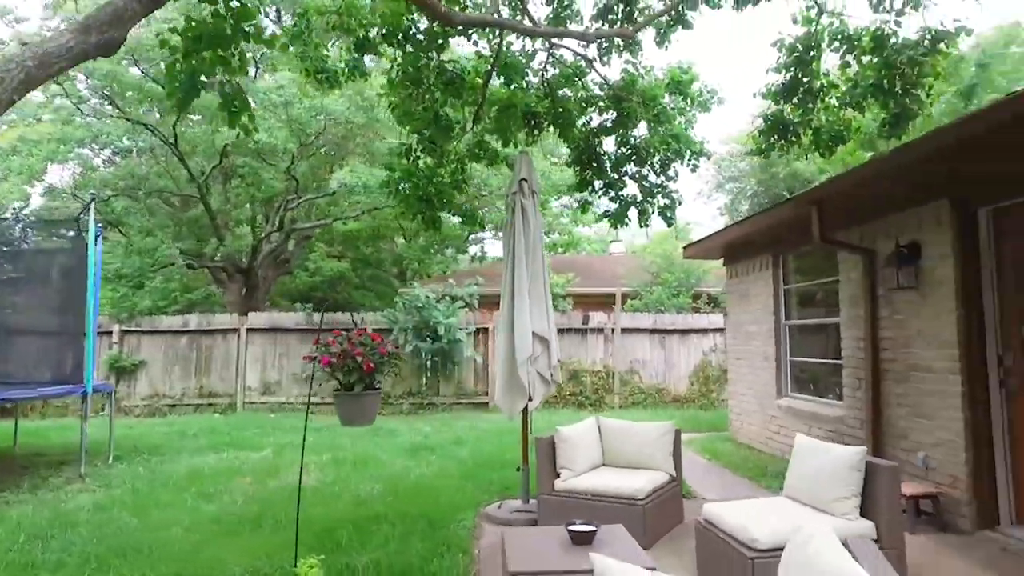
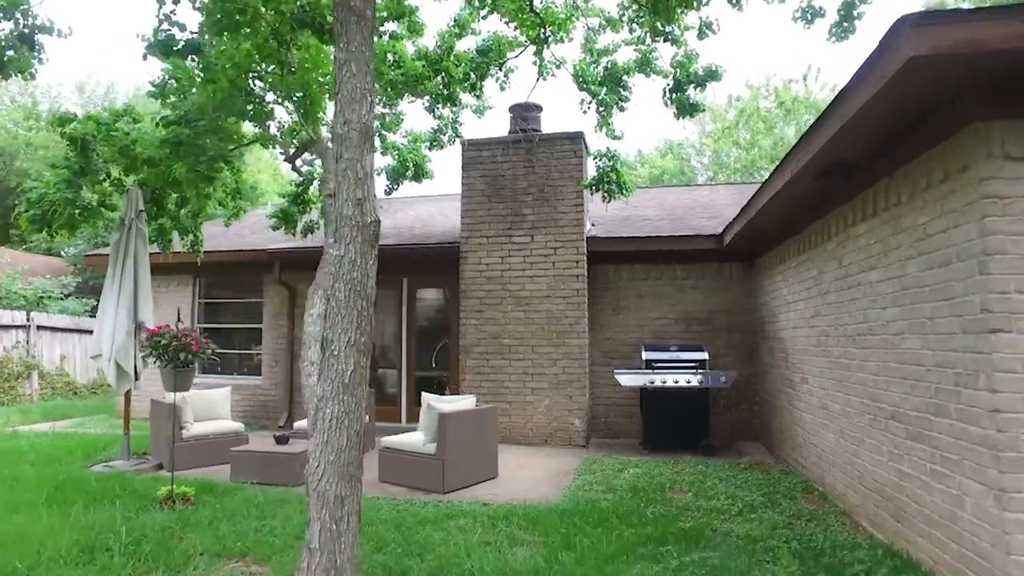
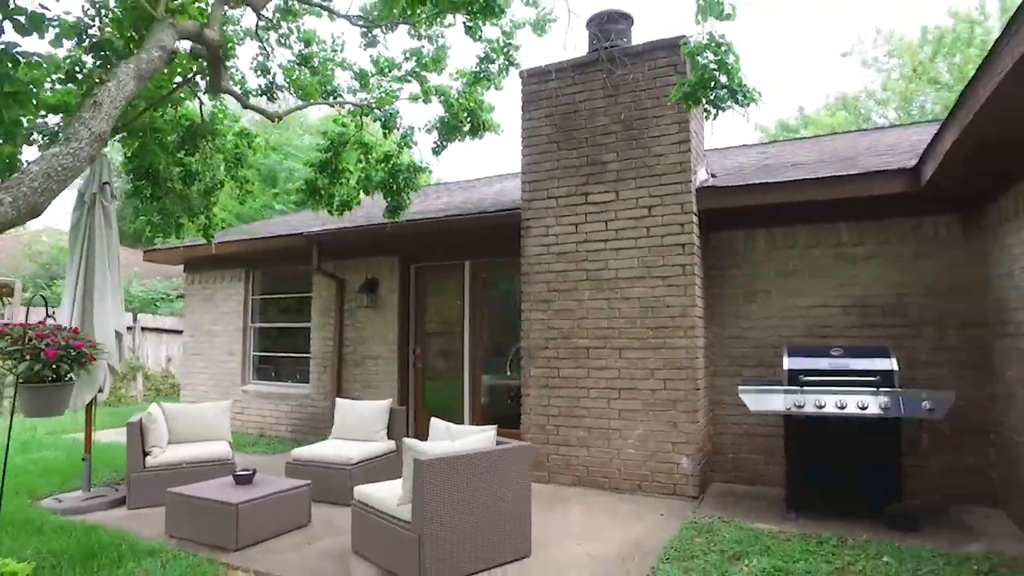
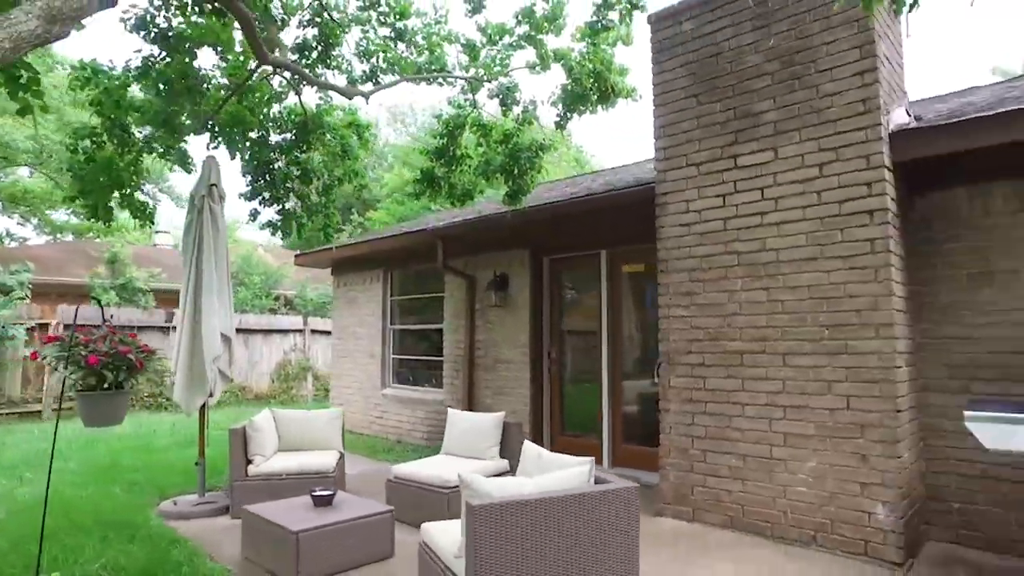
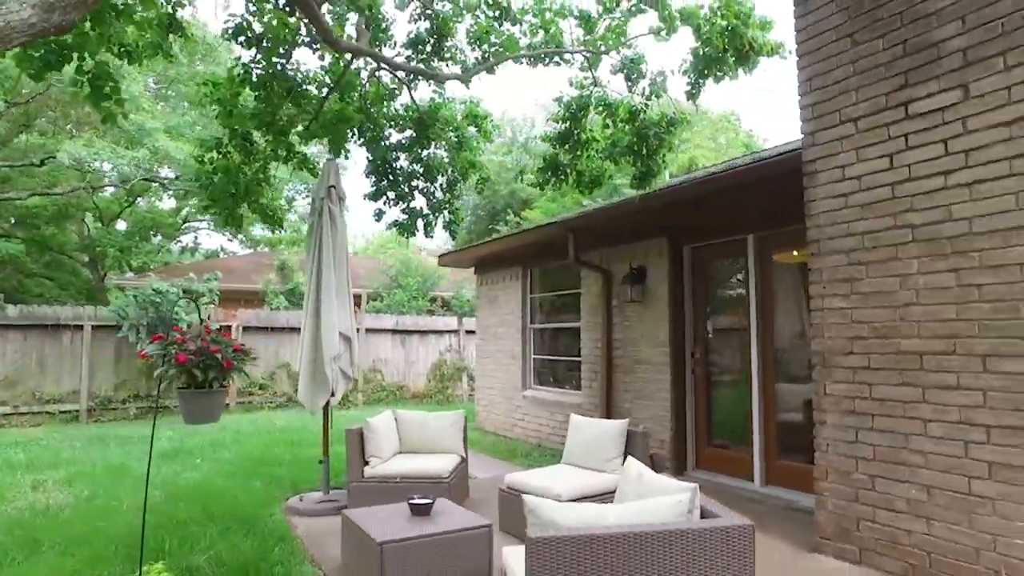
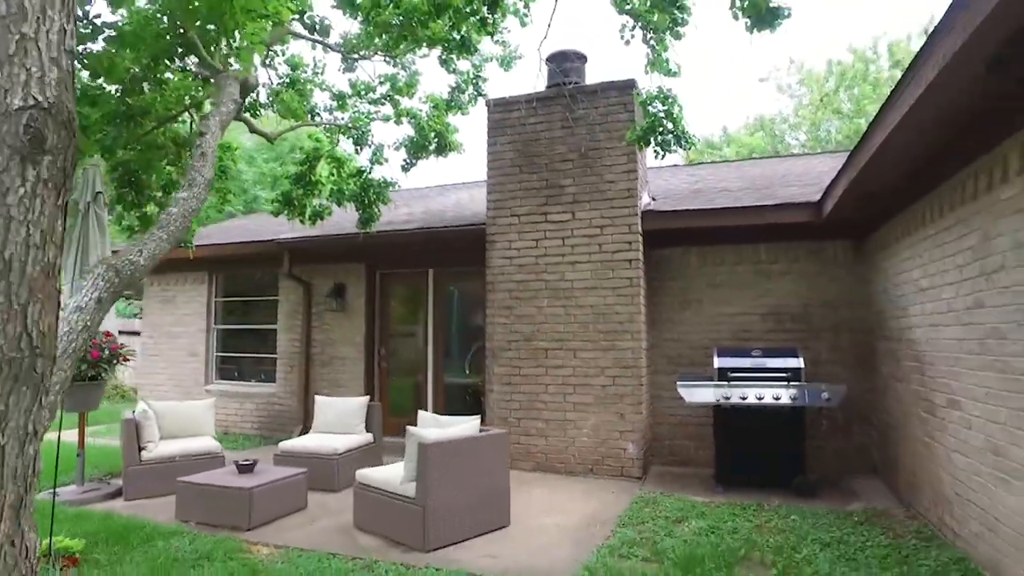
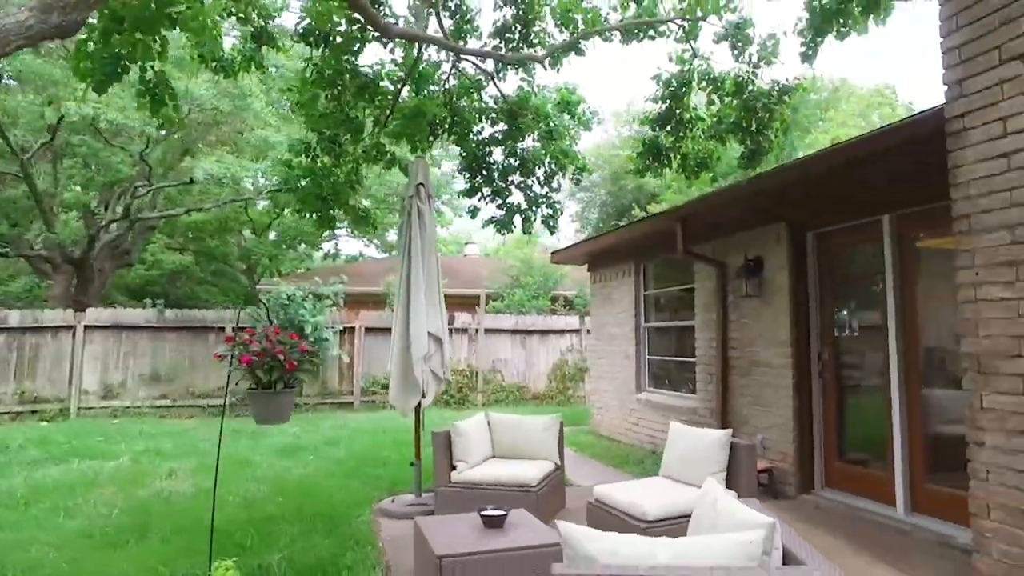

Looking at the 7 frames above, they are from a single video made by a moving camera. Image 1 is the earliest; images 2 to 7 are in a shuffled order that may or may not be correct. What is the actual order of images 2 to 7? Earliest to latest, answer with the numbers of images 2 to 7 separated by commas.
7, 5, 4, 3, 6, 2
